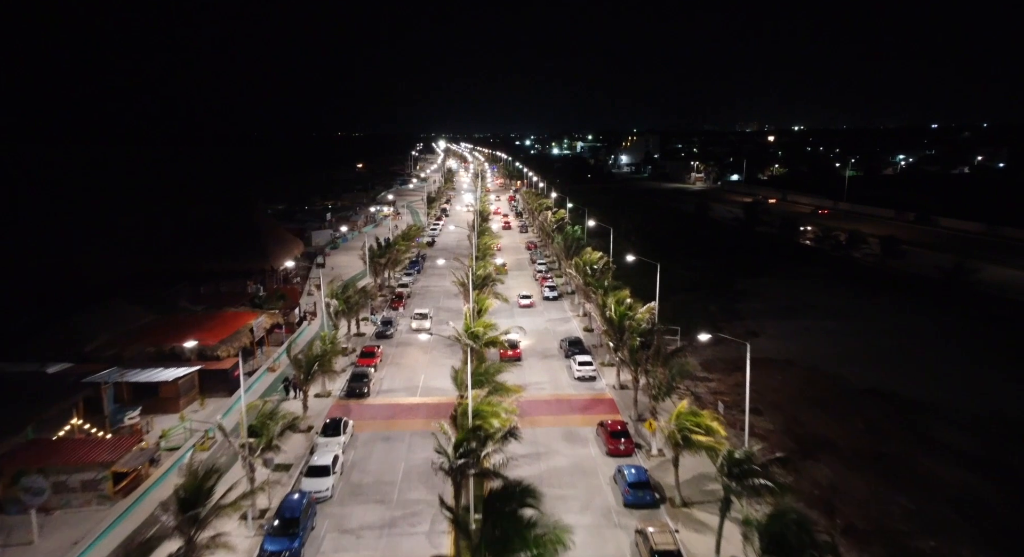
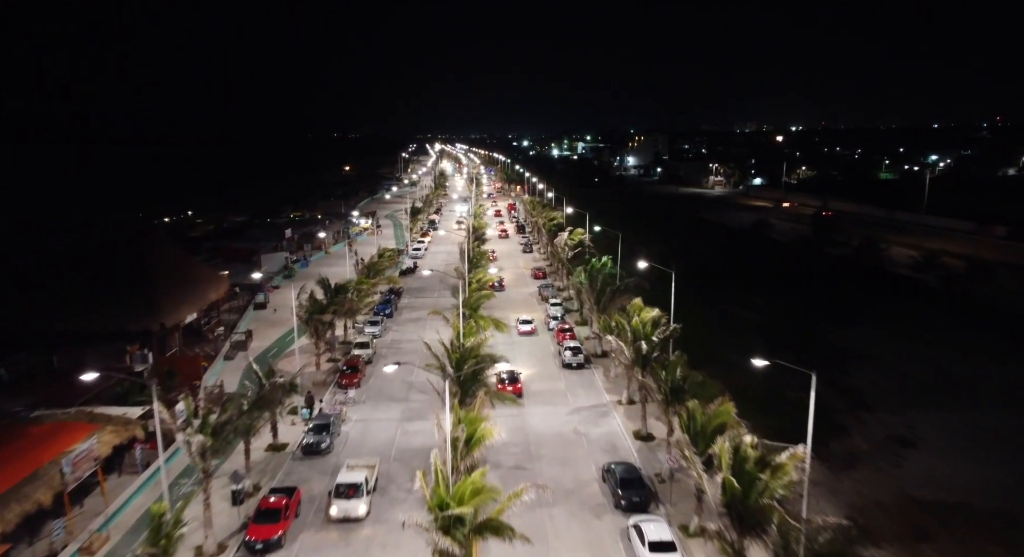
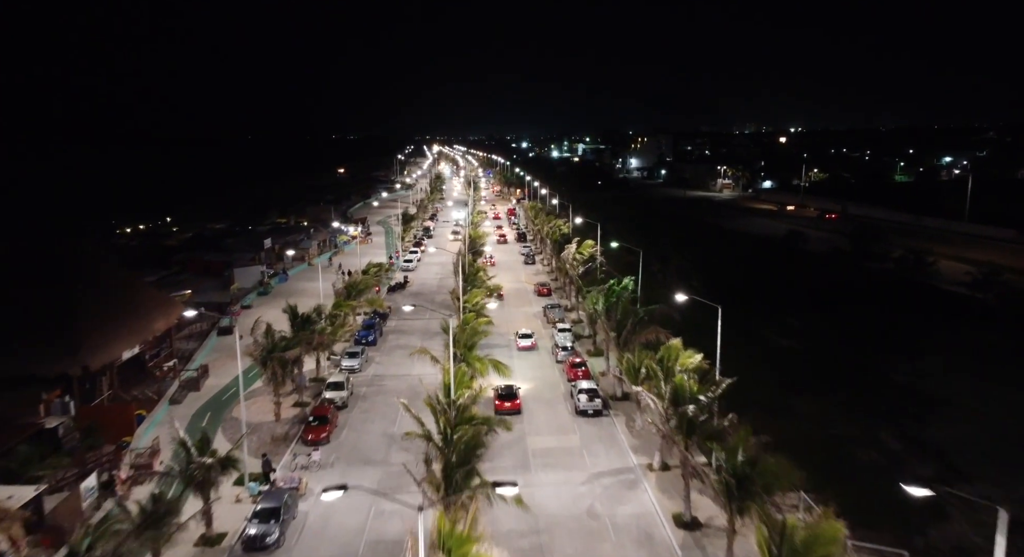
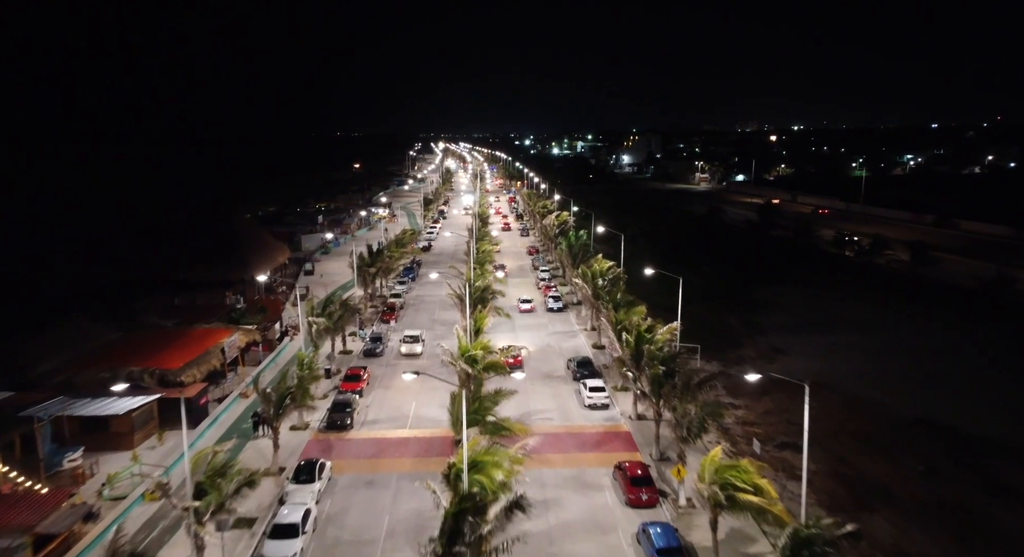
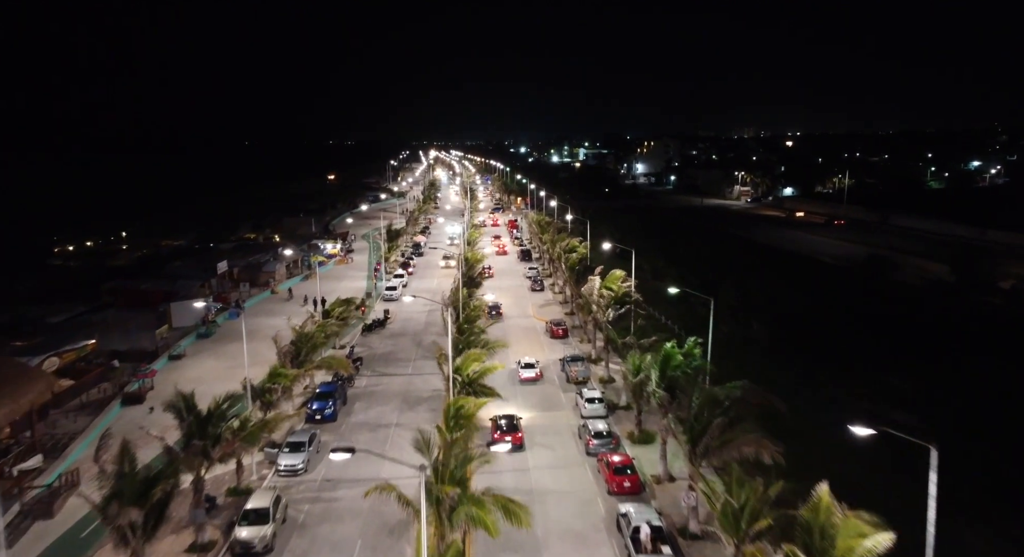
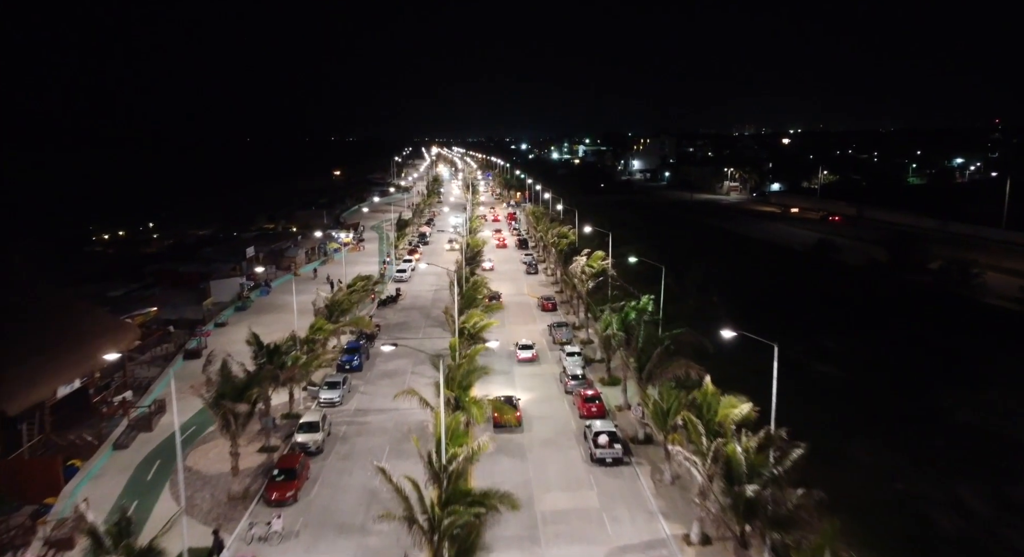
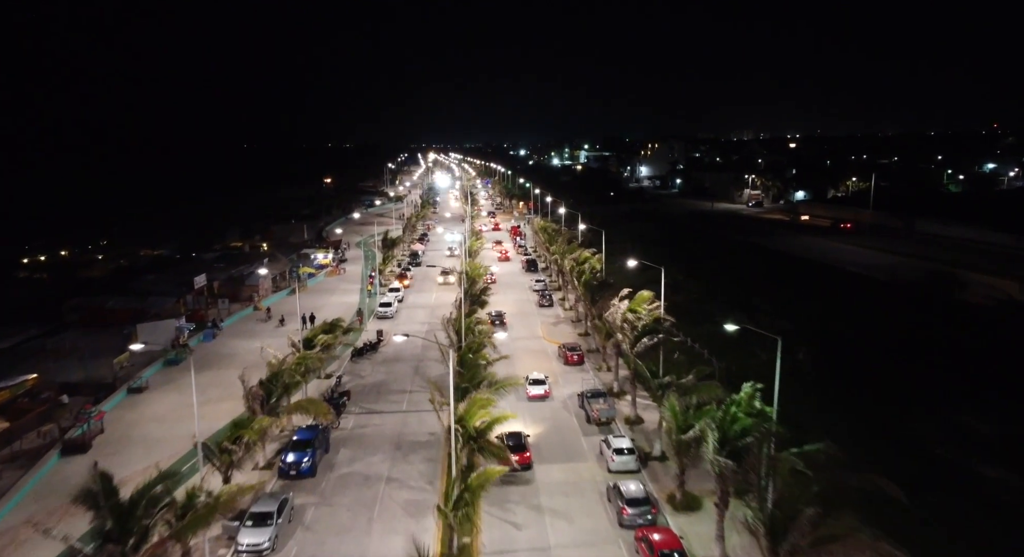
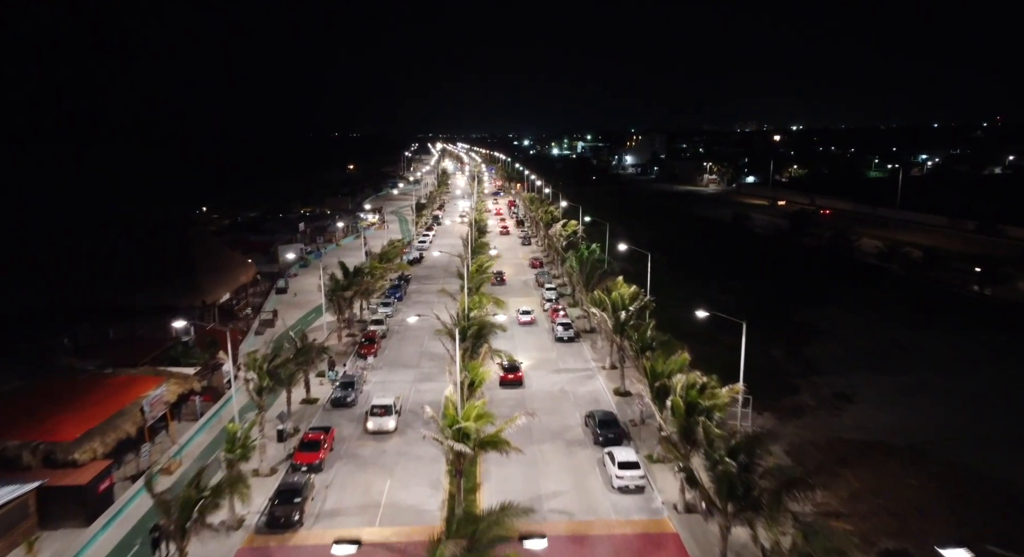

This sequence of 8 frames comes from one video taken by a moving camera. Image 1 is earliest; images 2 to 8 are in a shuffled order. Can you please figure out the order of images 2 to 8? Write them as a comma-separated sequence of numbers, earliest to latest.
4, 8, 2, 3, 6, 5, 7
